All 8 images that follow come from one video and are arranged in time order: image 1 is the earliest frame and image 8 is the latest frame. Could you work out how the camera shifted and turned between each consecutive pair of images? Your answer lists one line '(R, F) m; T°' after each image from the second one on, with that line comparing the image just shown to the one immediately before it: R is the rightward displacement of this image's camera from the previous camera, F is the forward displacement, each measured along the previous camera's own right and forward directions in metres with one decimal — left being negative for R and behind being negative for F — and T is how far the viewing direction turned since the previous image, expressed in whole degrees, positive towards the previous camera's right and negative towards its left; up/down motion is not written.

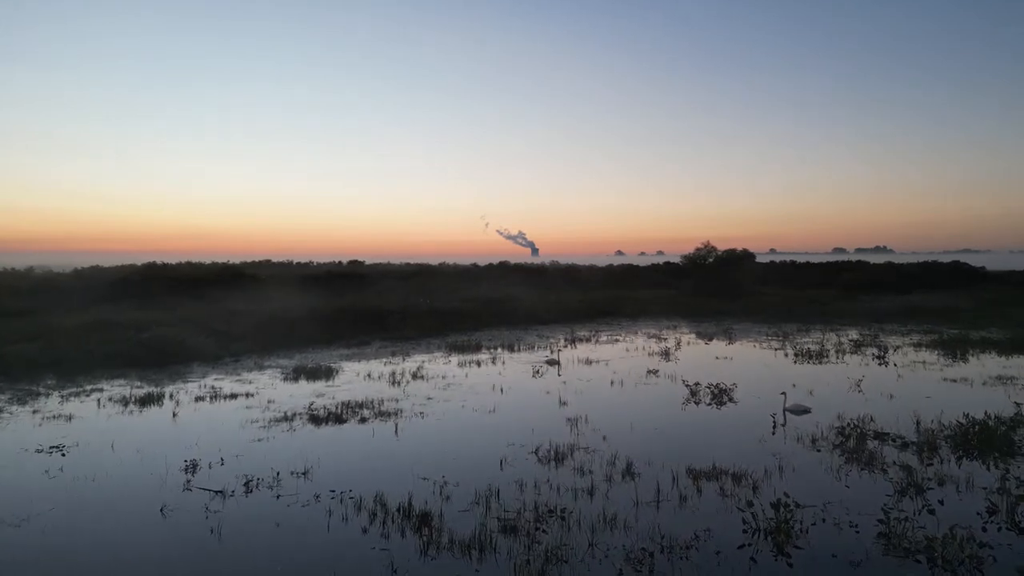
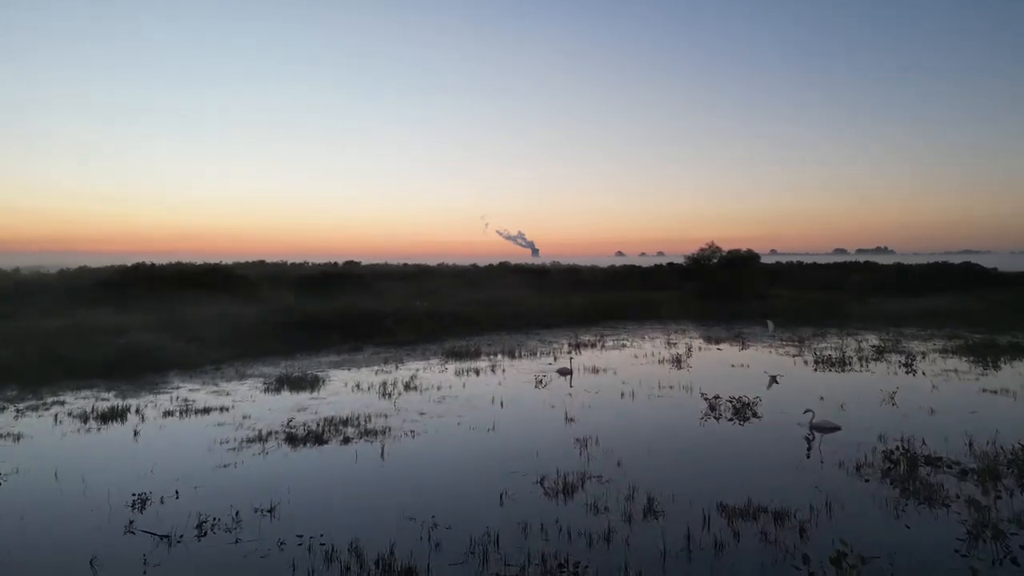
(0.0, +1.3) m; 0°
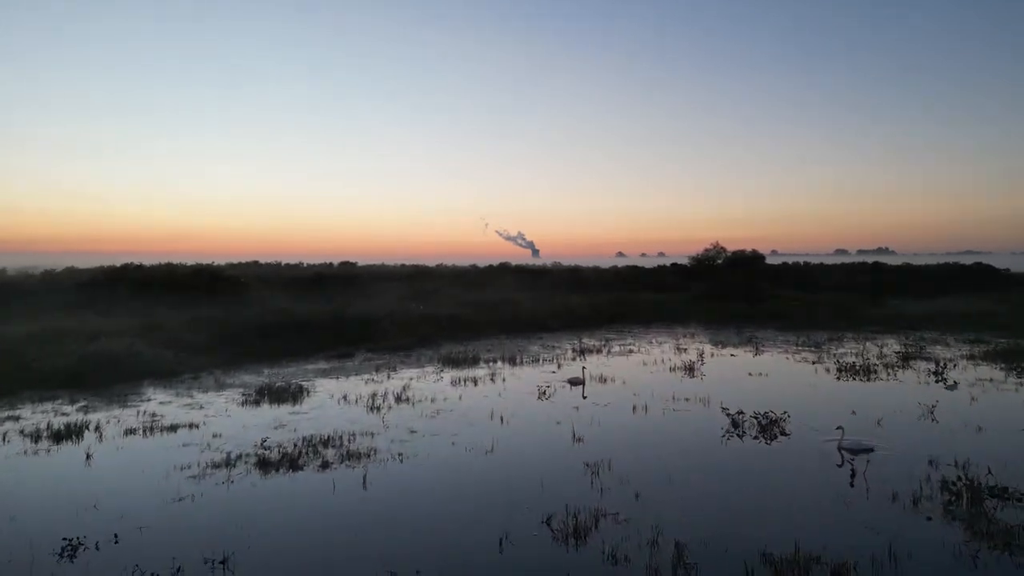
(0.0, +1.3) m; 0°
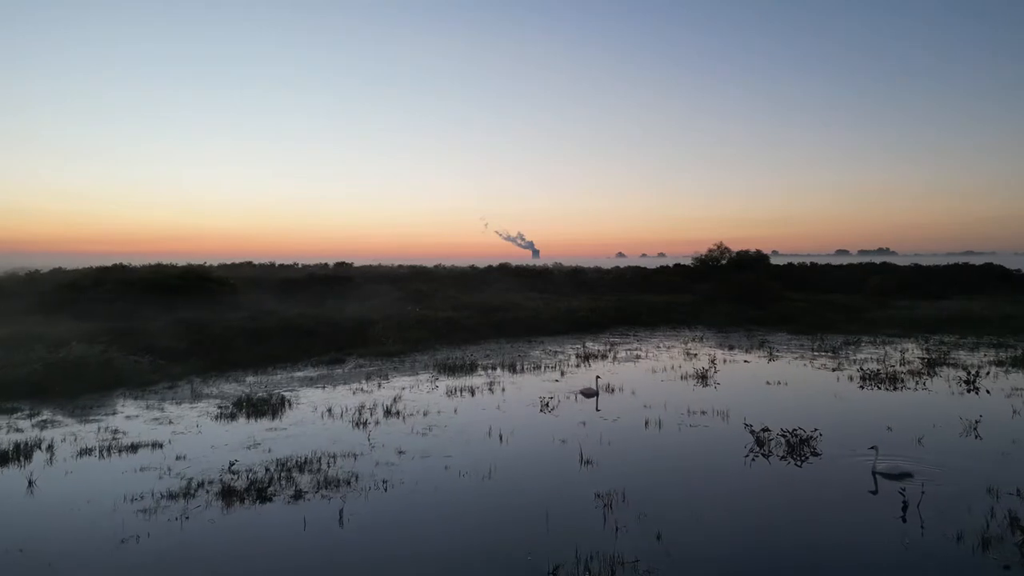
(0.0, +1.2) m; 0°
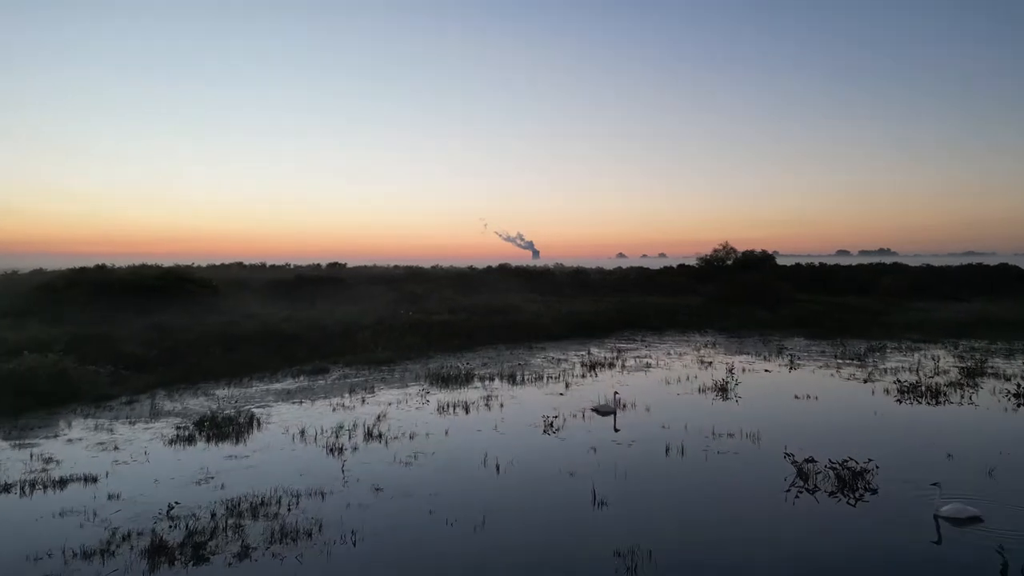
(0.0, +1.7) m; 0°
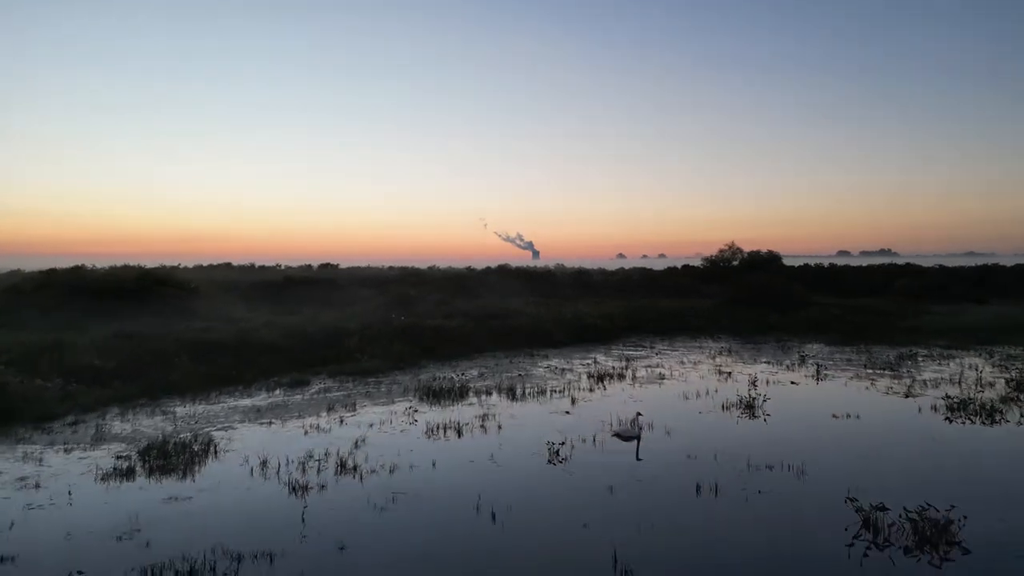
(0.0, +1.7) m; 0°
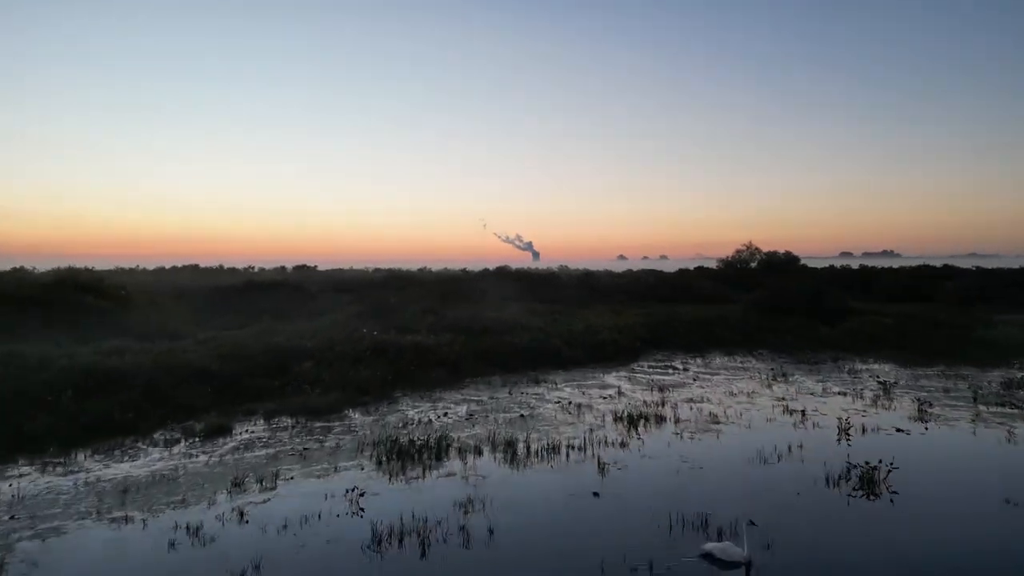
(0.0, +4.5) m; 0°
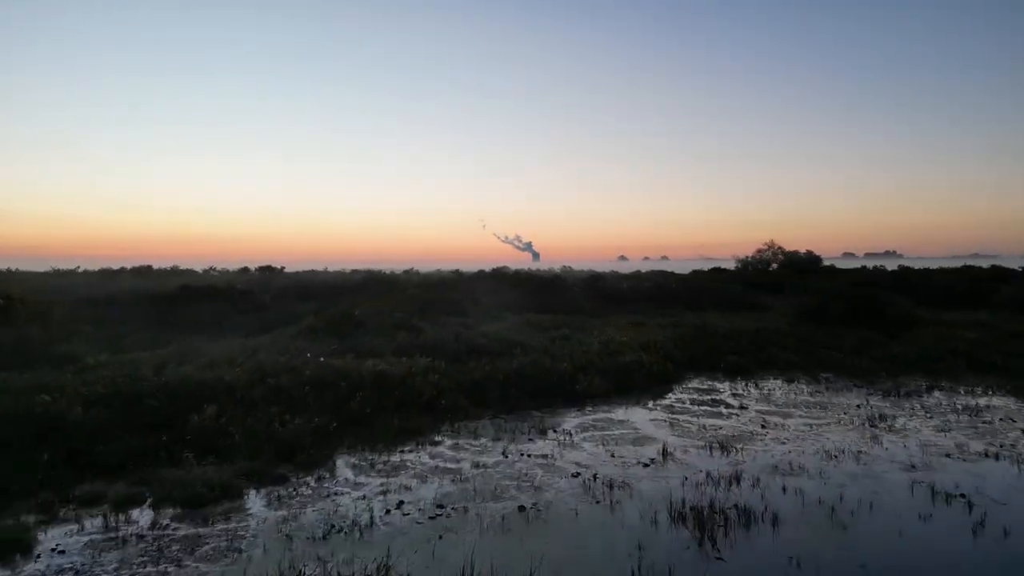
(+0.1, +4.9) m; 0°
